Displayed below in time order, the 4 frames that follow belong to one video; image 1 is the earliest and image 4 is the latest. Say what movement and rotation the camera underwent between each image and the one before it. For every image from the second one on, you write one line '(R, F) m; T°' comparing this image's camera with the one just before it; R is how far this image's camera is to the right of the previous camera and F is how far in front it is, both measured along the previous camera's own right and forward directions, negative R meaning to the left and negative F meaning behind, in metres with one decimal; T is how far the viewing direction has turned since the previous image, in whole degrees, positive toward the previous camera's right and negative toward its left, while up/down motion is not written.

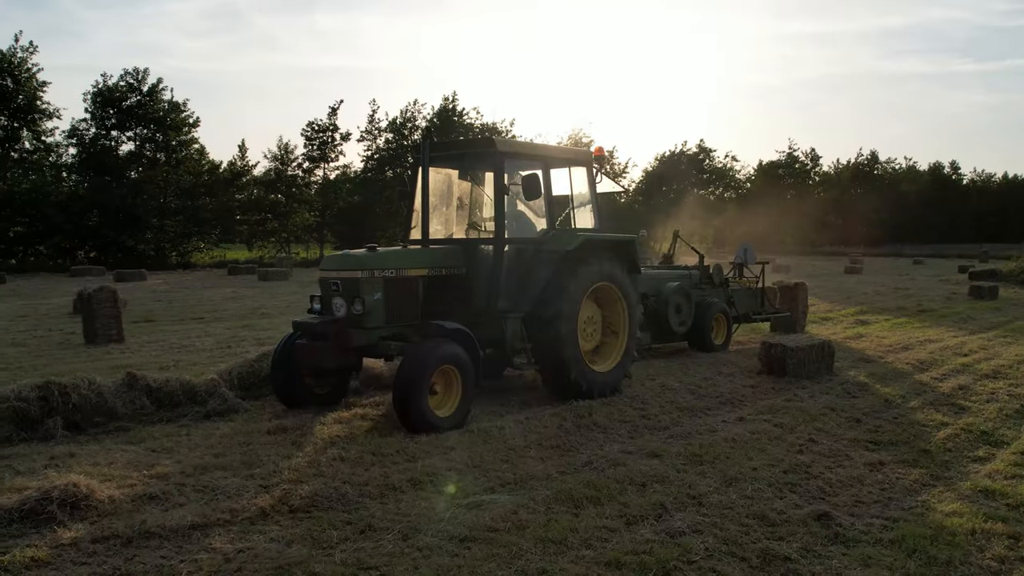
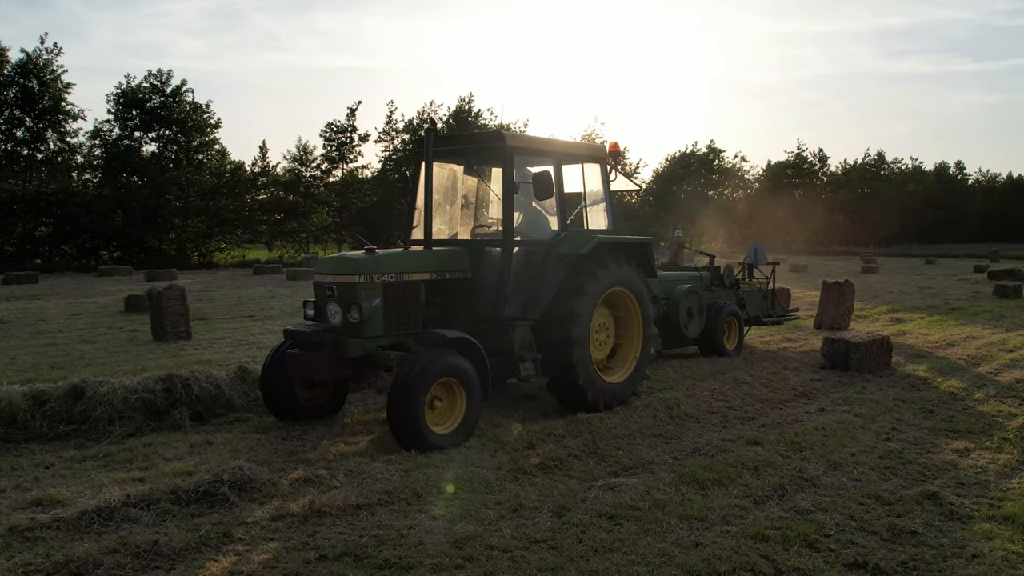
(-0.7, -0.3) m; 0°
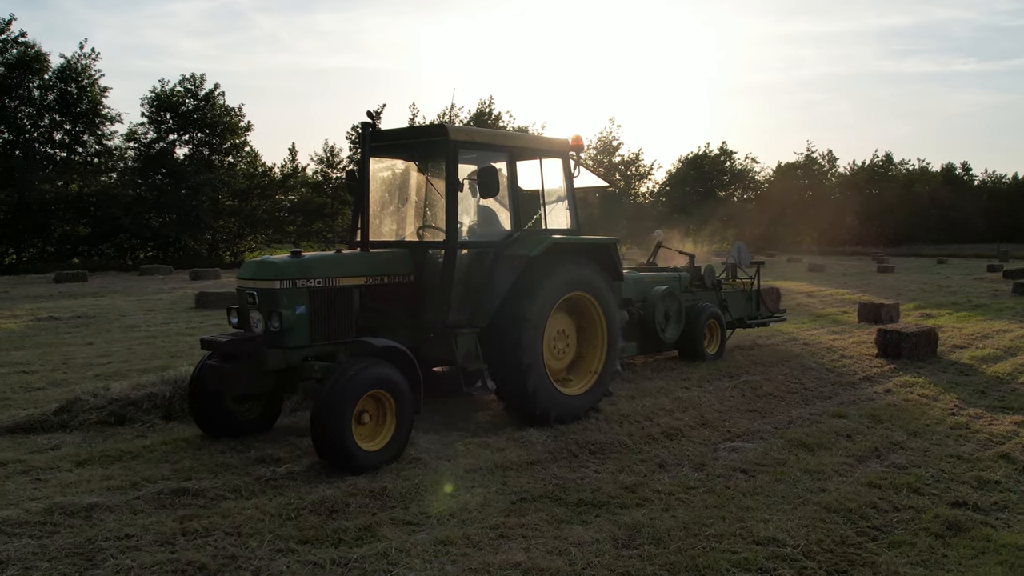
(-0.8, -0.7) m; 0°
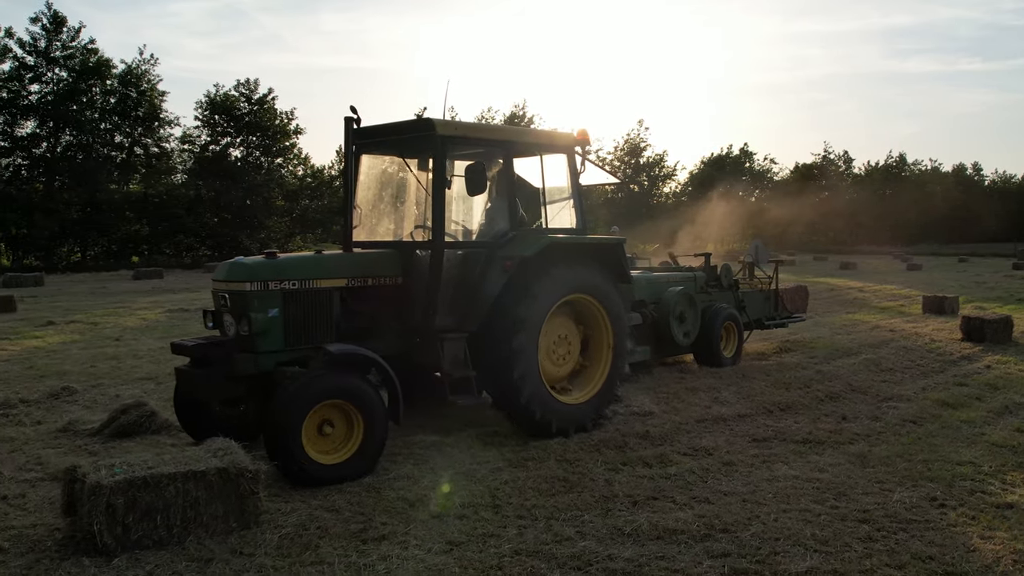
(-1.6, -1.1) m; 0°
